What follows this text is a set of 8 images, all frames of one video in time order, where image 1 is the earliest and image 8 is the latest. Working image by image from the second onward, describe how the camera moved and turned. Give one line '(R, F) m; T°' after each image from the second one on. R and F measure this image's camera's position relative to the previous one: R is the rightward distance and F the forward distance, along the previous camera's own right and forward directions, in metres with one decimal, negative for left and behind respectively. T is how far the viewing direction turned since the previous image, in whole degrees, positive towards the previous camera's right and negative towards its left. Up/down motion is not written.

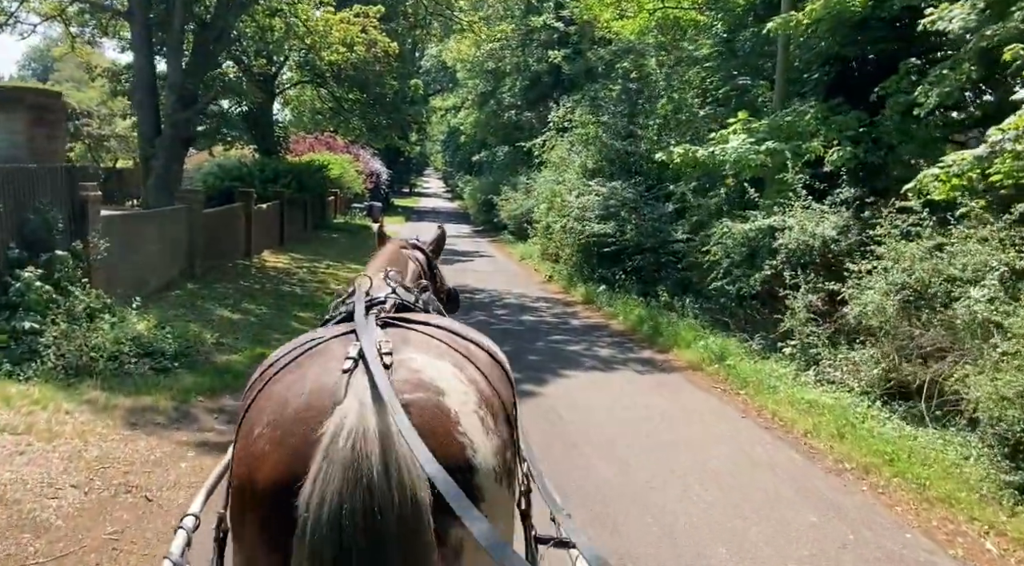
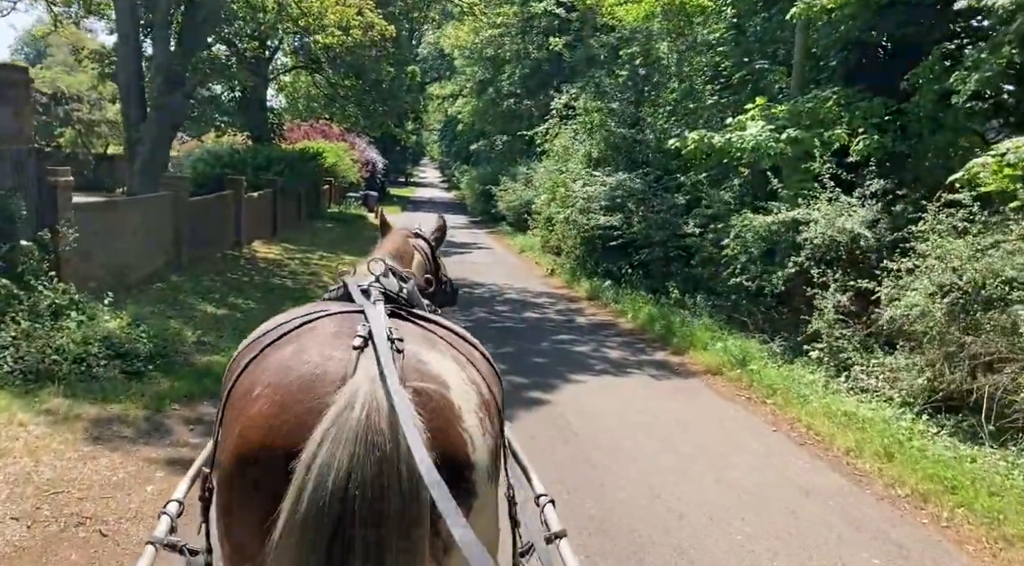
(-0.1, +0.9) m; 0°
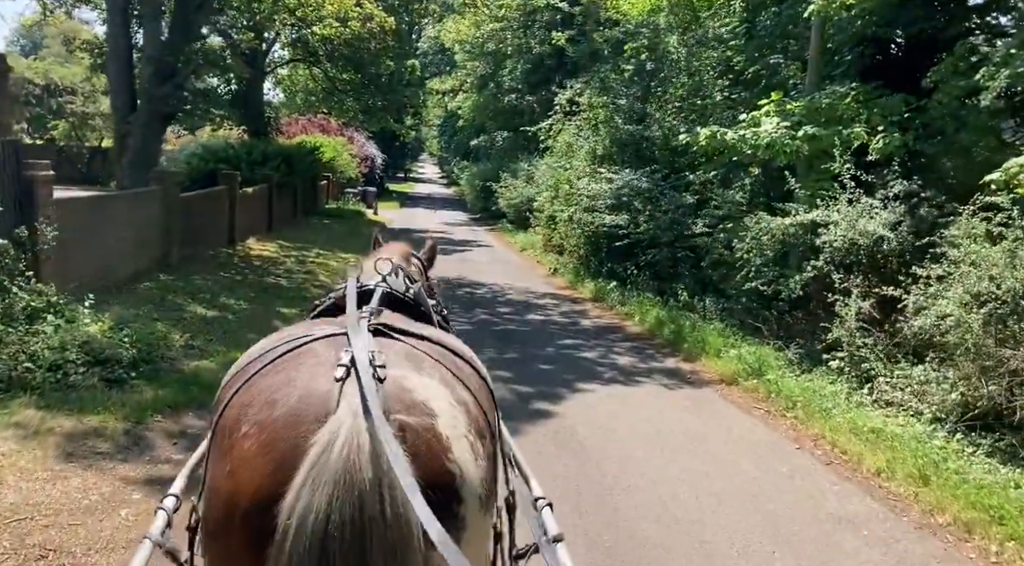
(-0.1, +0.6) m; 0°
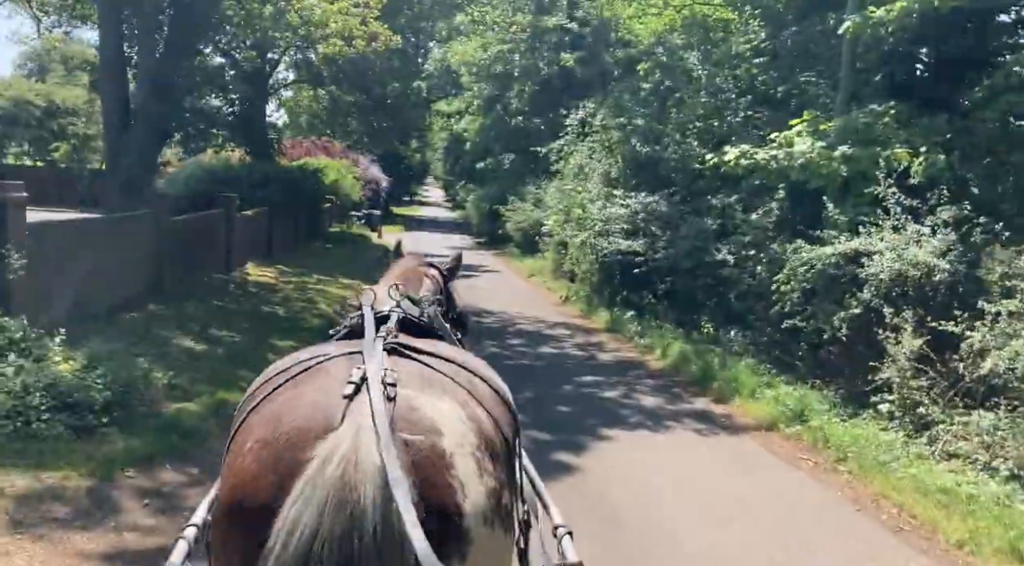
(-0.1, +1.0) m; 0°
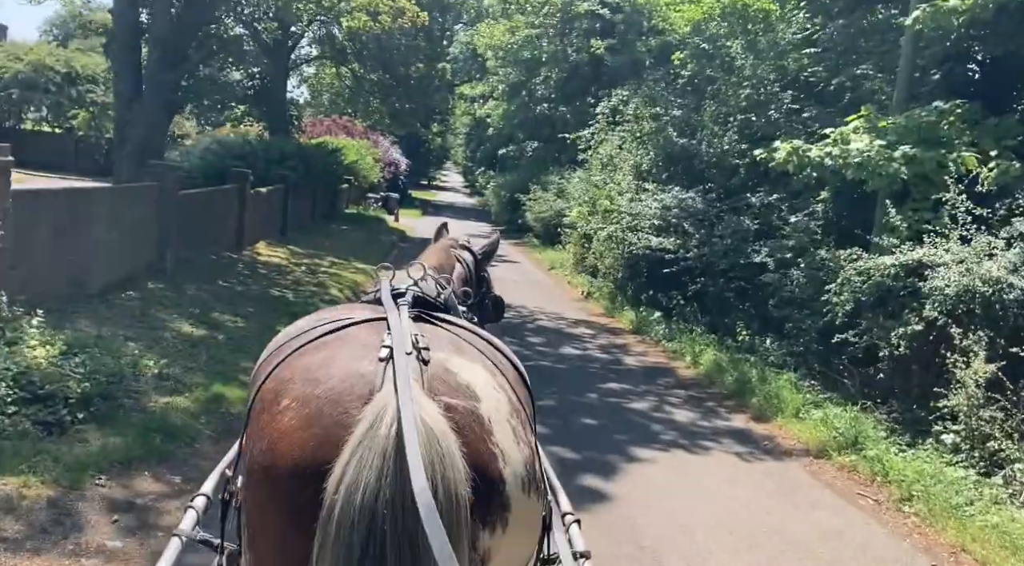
(-0.1, +0.9) m; -1°
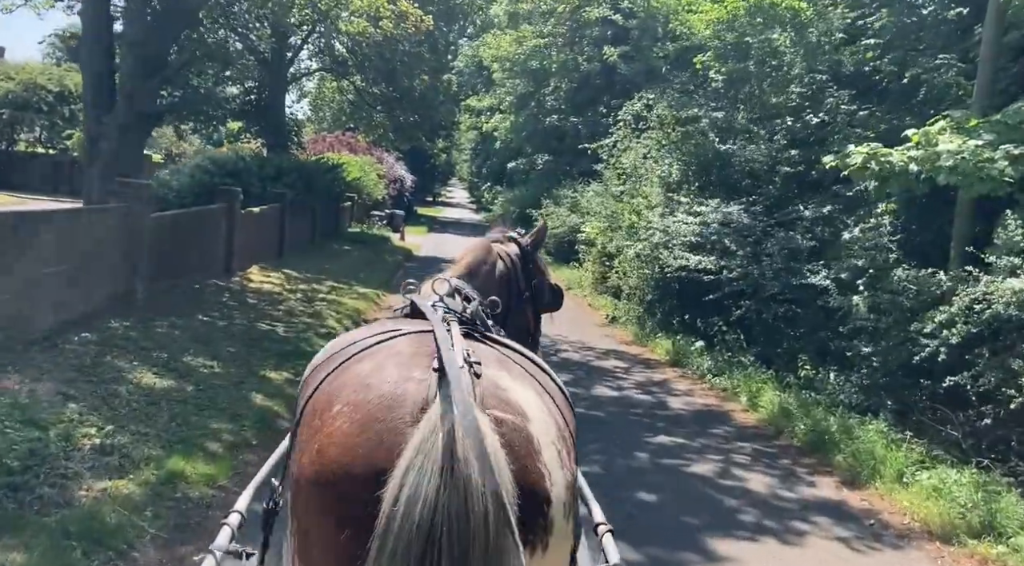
(-0.2, +1.9) m; 0°
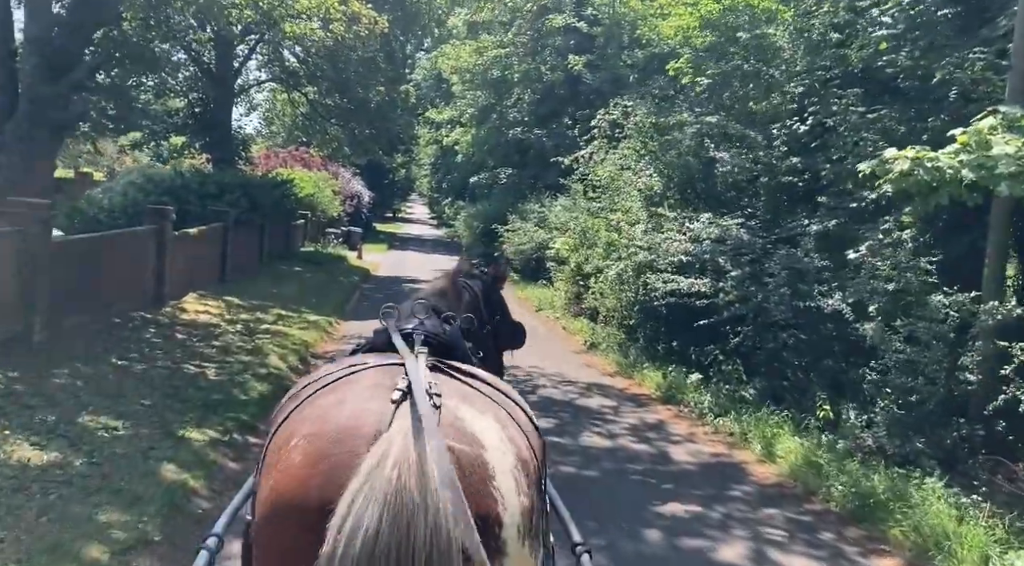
(-0.1, +1.8) m; +2°
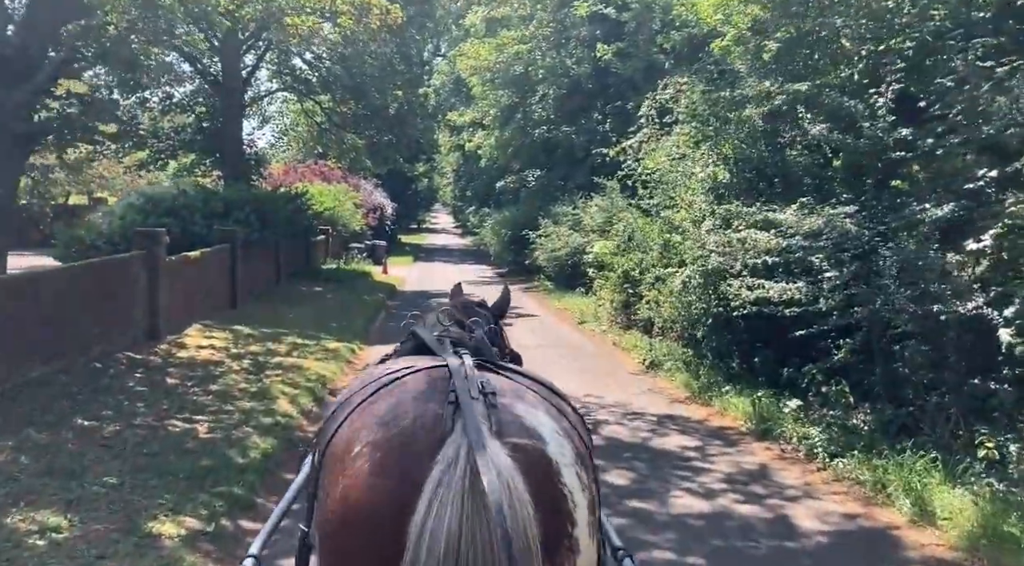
(-0.3, +2.2) m; -2°
